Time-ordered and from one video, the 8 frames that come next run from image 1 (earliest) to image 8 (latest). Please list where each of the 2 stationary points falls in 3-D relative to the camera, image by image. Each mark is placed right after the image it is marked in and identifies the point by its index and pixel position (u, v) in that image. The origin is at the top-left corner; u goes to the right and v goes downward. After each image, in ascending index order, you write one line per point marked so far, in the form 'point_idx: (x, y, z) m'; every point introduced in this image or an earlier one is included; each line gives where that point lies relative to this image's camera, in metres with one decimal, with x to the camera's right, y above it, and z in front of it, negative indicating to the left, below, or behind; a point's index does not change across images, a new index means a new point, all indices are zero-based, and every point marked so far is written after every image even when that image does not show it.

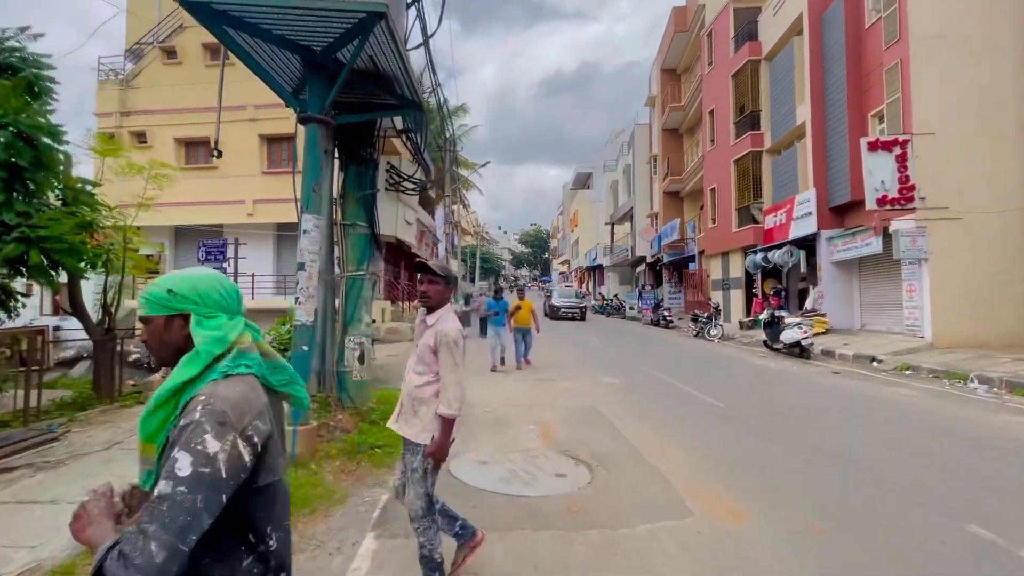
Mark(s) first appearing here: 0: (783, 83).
0: (+9.3, +7.1, +16.7) m
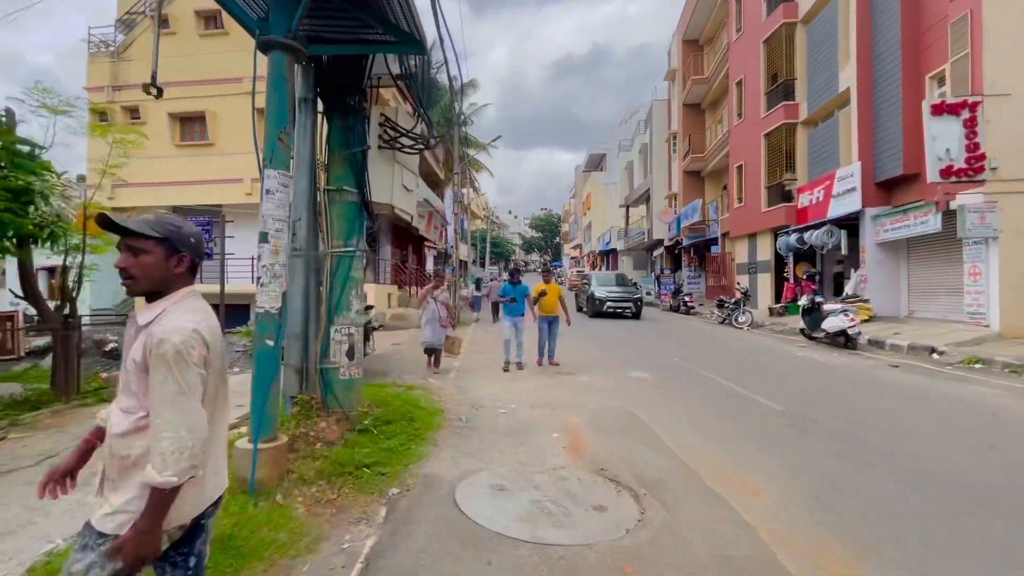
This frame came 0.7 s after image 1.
0: (+9.8, +7.6, +15.2) m
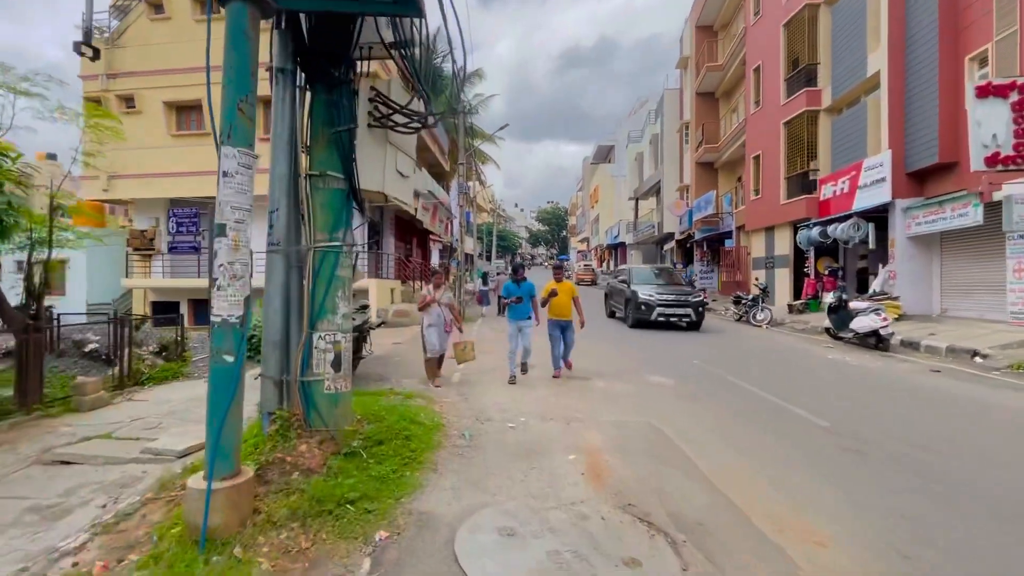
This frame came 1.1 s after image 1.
0: (+10.0, +7.7, +14.3) m
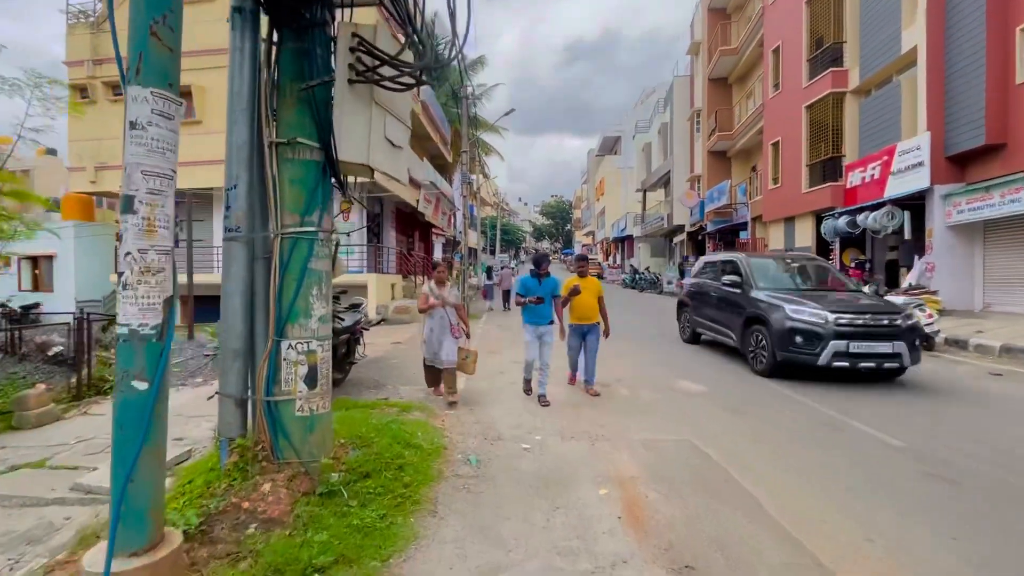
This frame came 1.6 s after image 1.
0: (+10.1, +7.9, +13.3) m
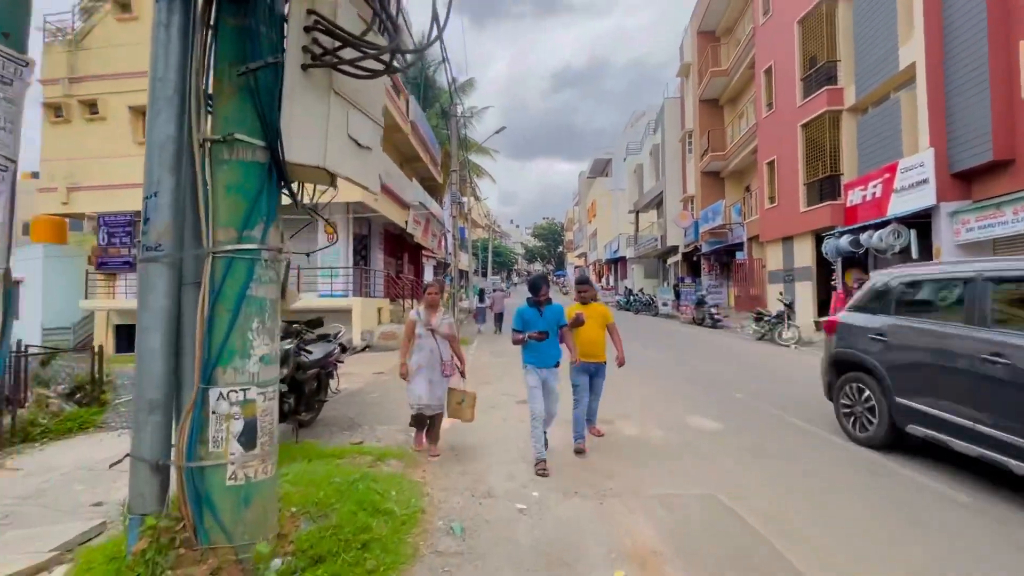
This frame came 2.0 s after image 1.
0: (+9.9, +7.3, +13.2) m
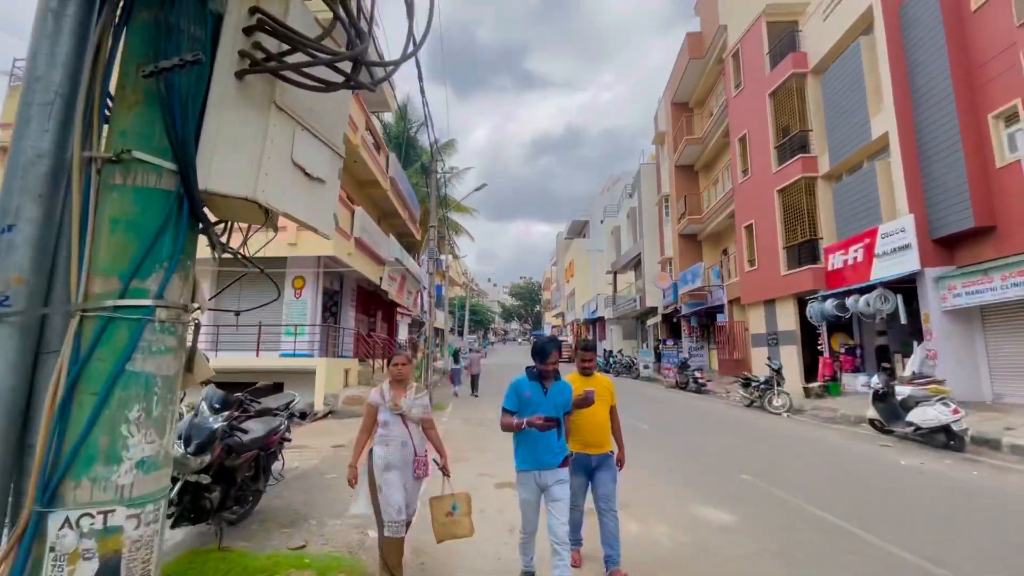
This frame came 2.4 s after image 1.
0: (+9.4, +5.5, +13.7) m
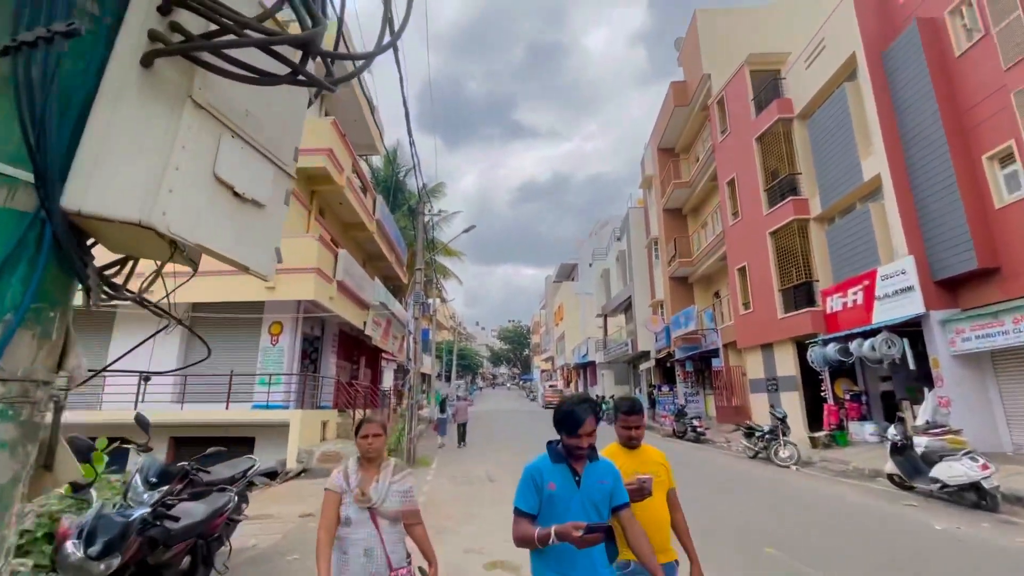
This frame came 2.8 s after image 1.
0: (+9.1, +4.3, +13.8) m
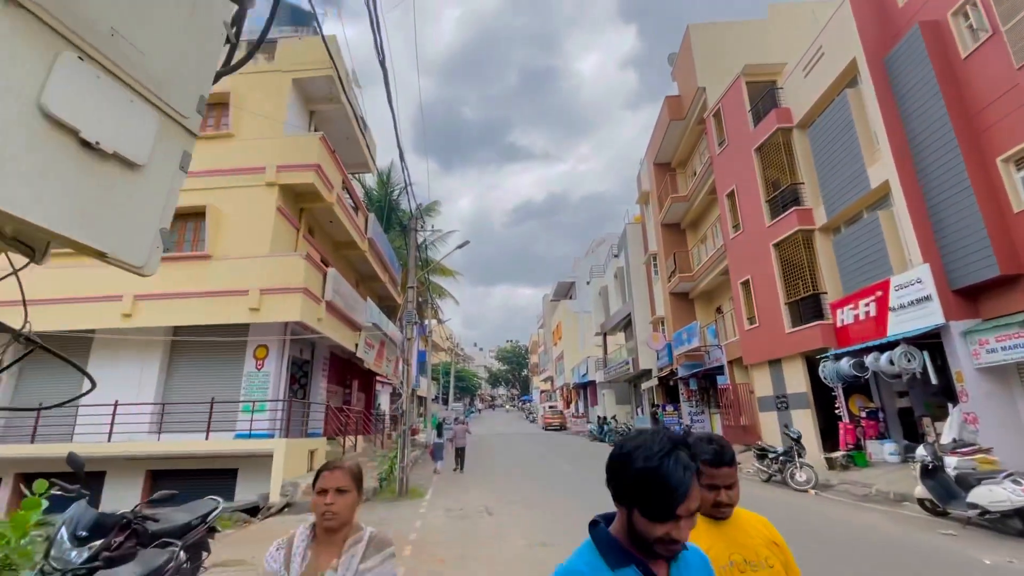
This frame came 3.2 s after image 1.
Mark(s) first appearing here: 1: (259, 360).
0: (+8.9, +3.9, +13.5) m
1: (-7.0, -2.0, +13.4) m
